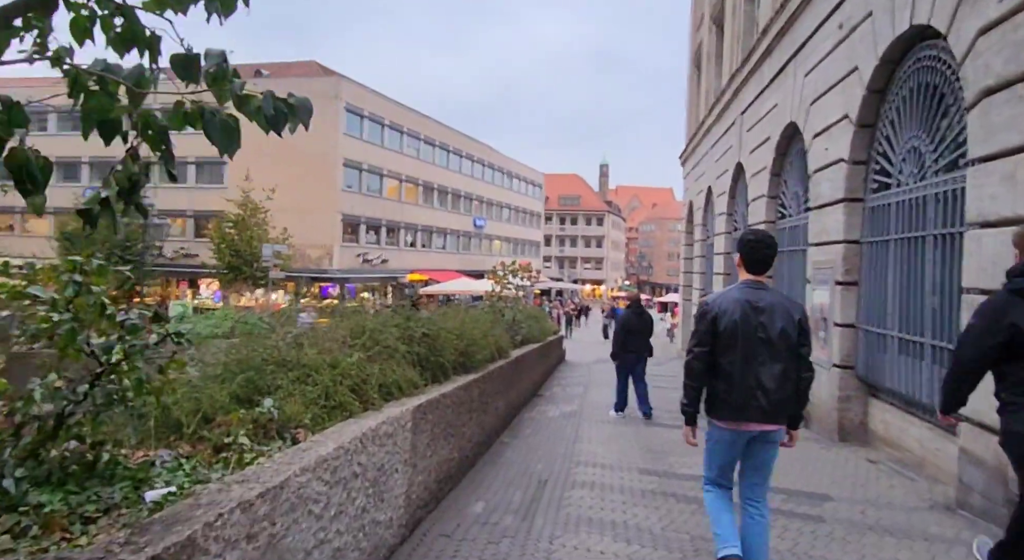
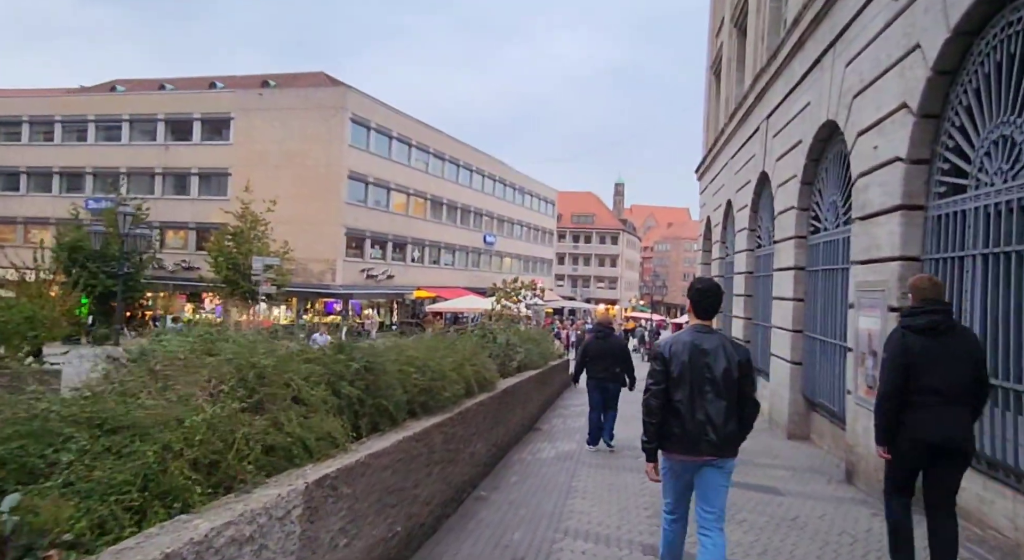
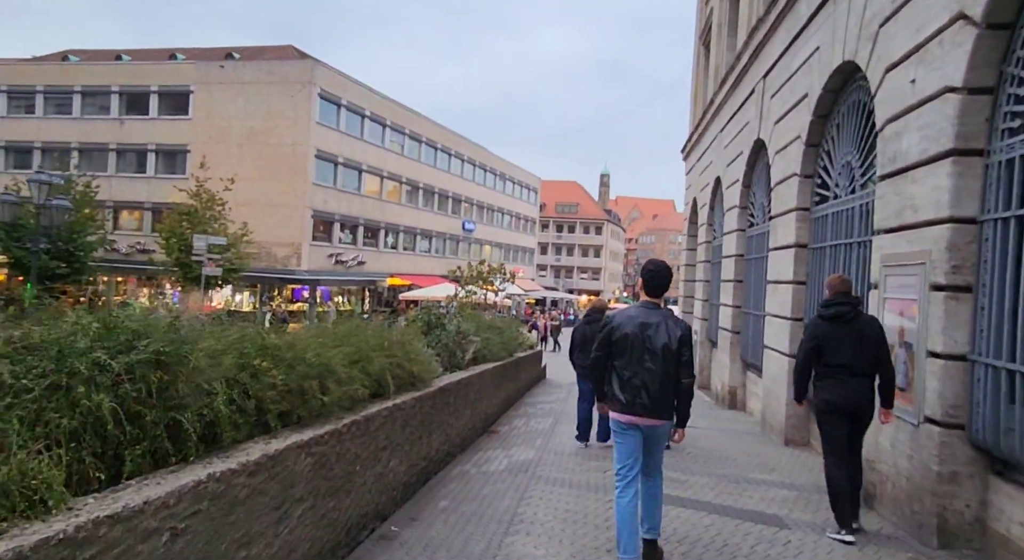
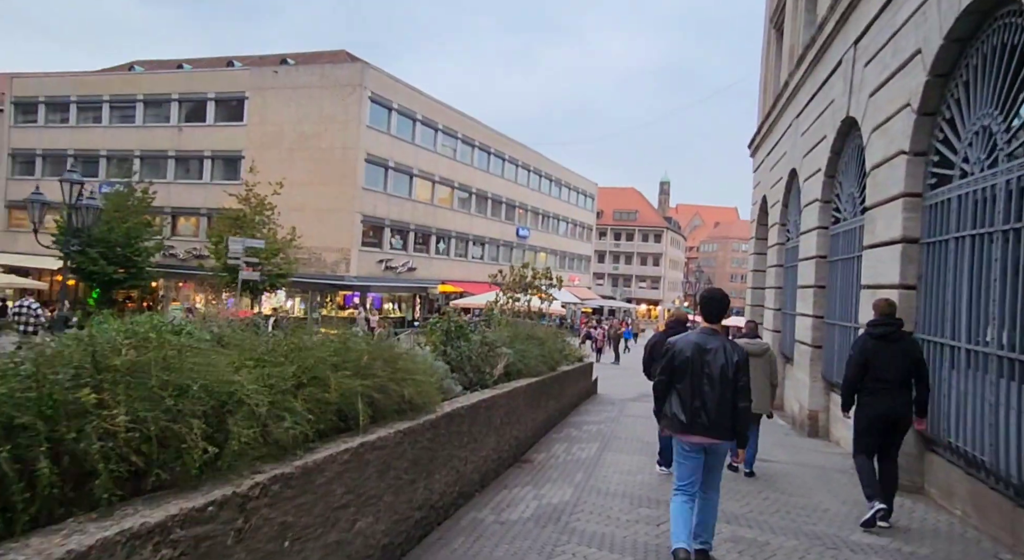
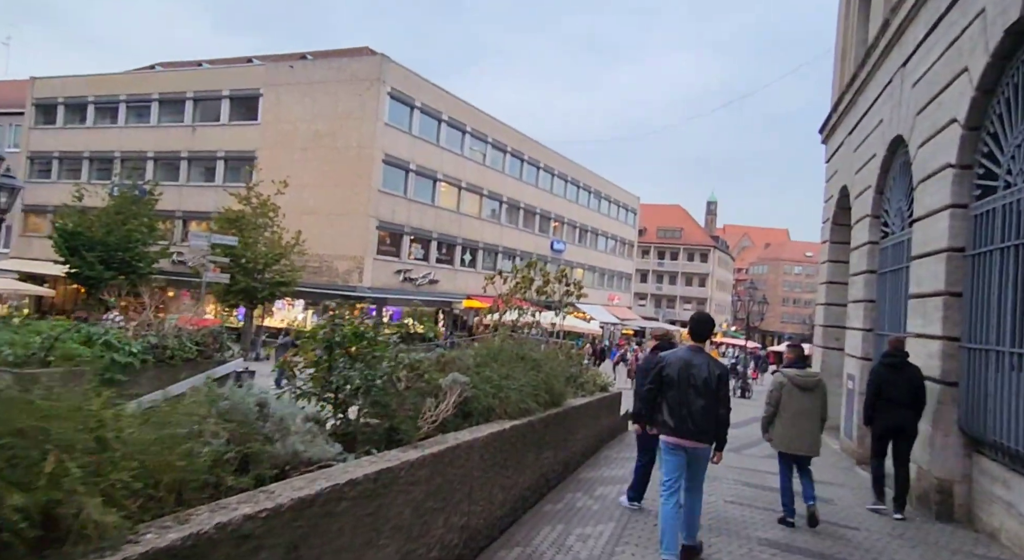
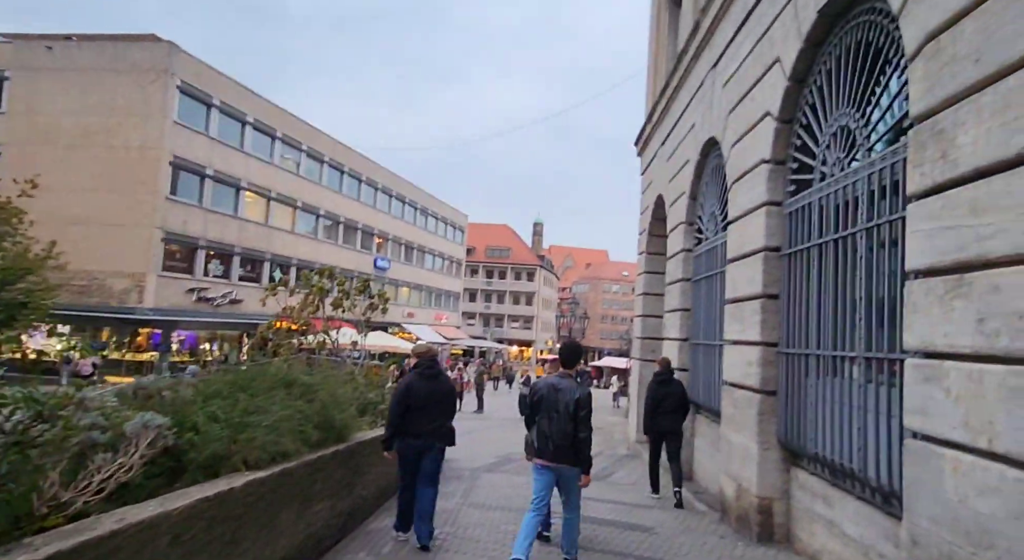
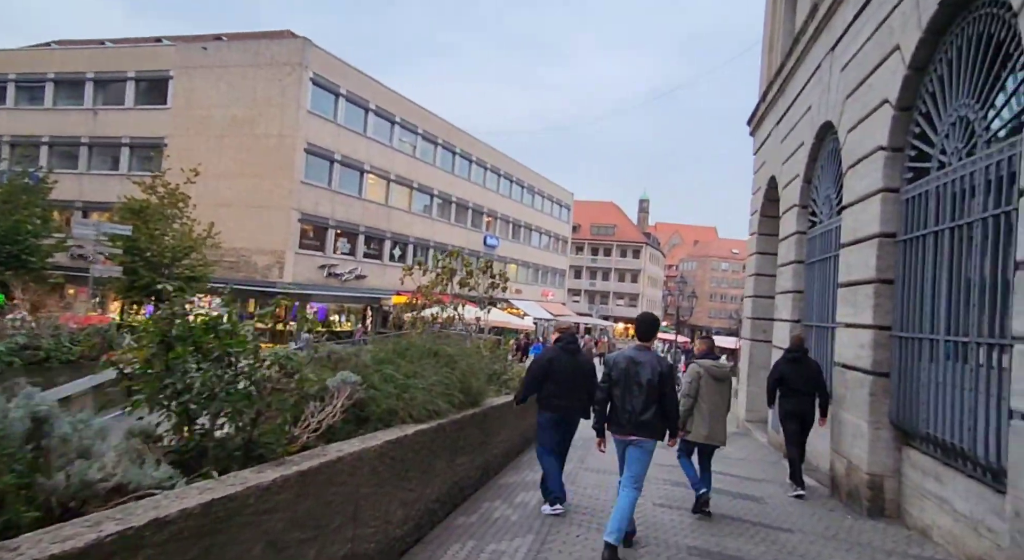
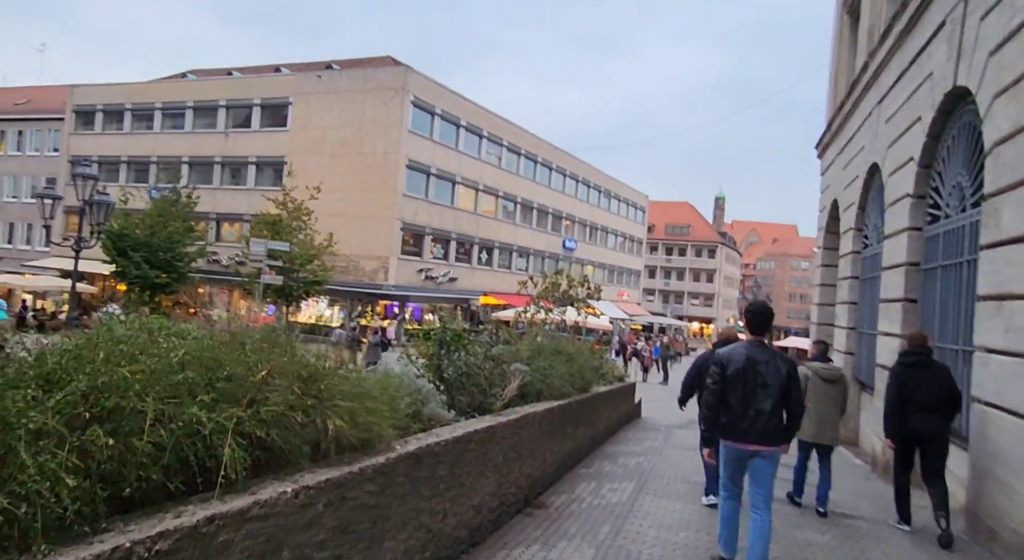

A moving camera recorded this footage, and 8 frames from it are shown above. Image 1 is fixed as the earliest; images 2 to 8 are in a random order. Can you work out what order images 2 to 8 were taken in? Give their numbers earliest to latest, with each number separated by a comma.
2, 3, 4, 8, 5, 7, 6
